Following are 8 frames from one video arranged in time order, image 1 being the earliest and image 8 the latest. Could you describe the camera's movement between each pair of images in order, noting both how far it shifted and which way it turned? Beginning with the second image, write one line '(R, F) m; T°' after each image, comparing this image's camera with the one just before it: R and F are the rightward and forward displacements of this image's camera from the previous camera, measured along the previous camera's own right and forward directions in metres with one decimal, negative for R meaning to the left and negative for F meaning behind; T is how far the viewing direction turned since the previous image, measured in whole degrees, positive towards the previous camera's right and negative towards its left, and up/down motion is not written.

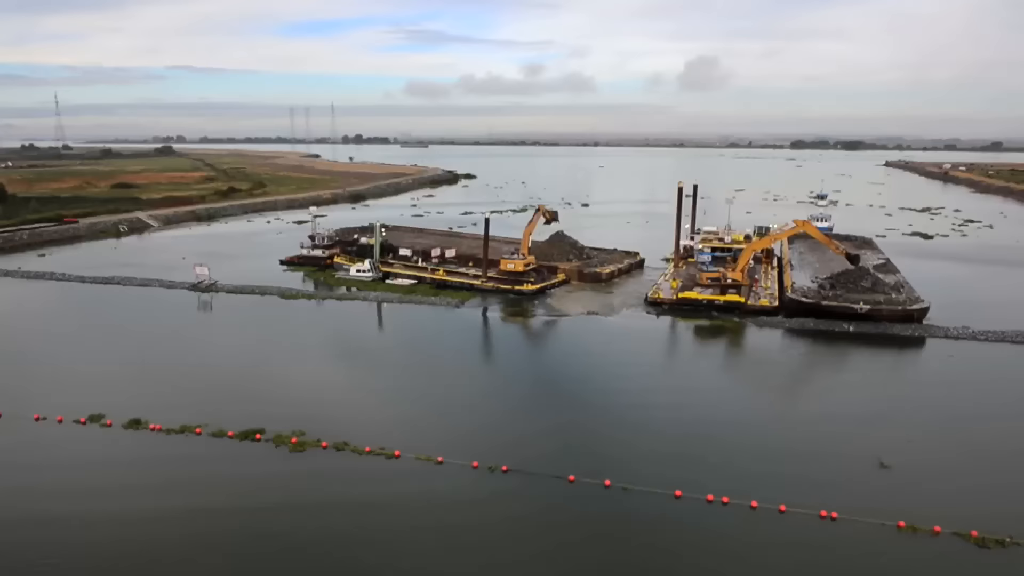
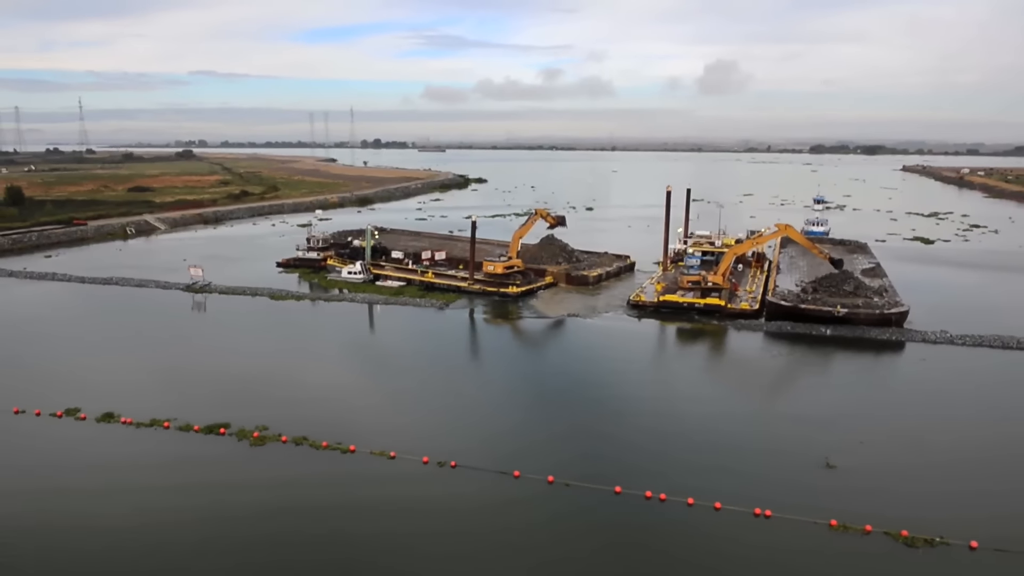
(+0.6, -0.1) m; -1°
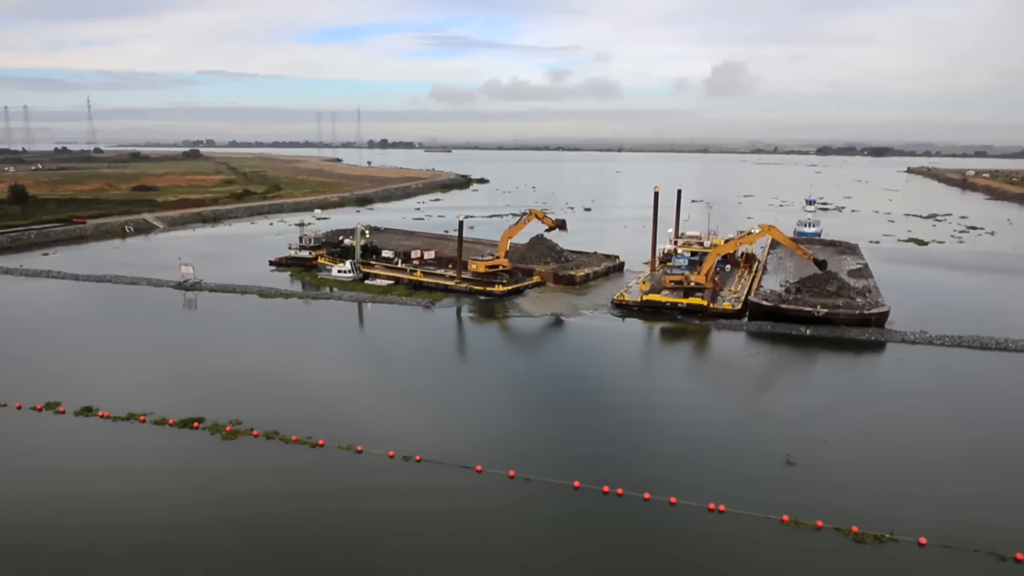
(+0.3, -0.1) m; 0°
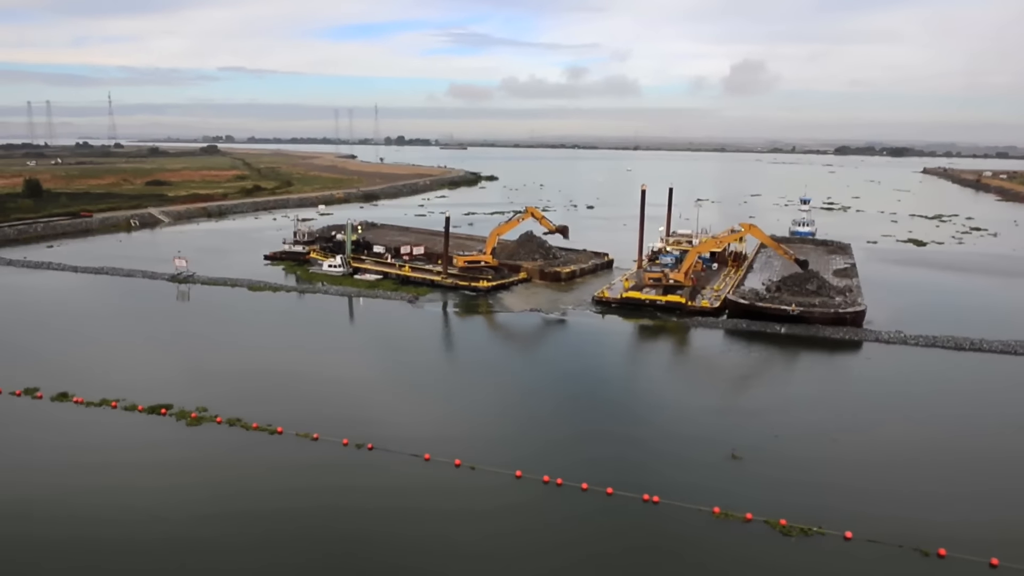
(+0.5, -0.1) m; -1°
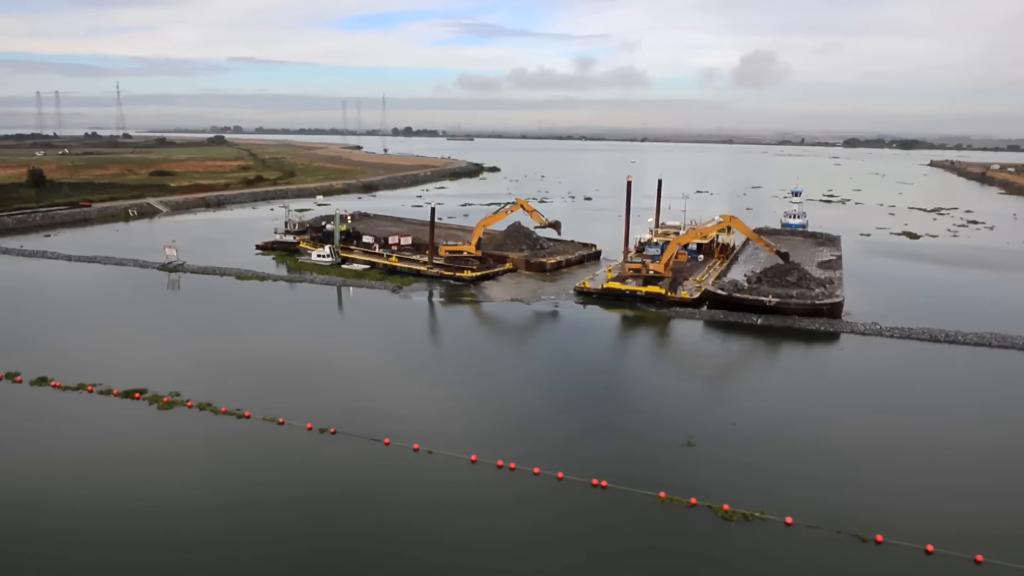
(+0.4, -0.1) m; 0°
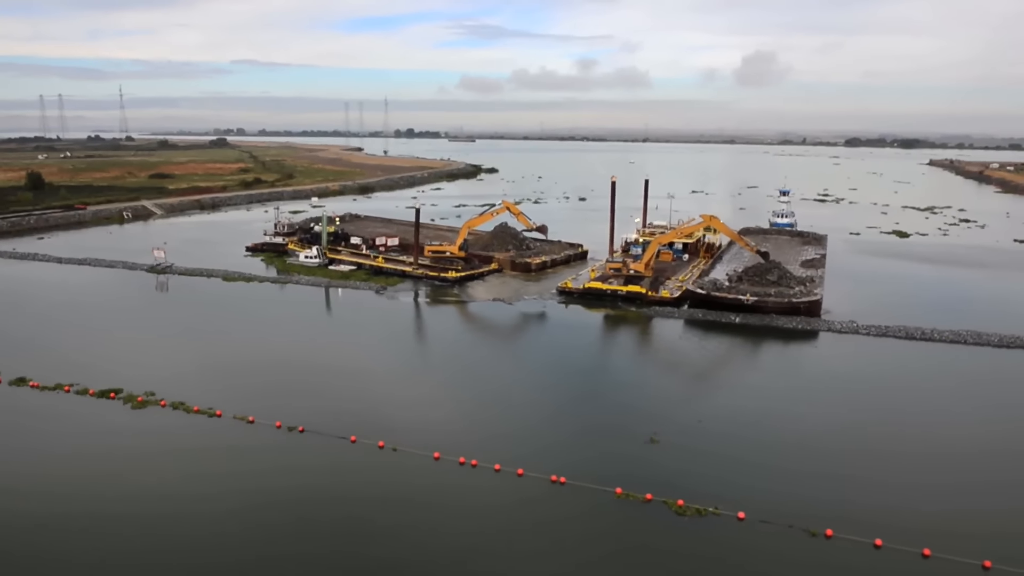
(+0.3, -0.1) m; 0°
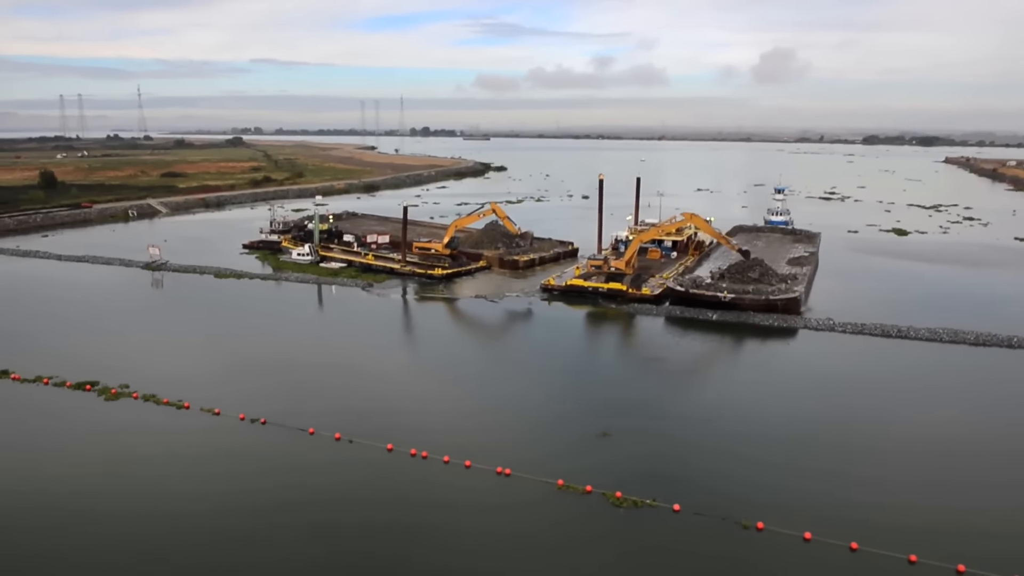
(+0.5, -0.1) m; -1°
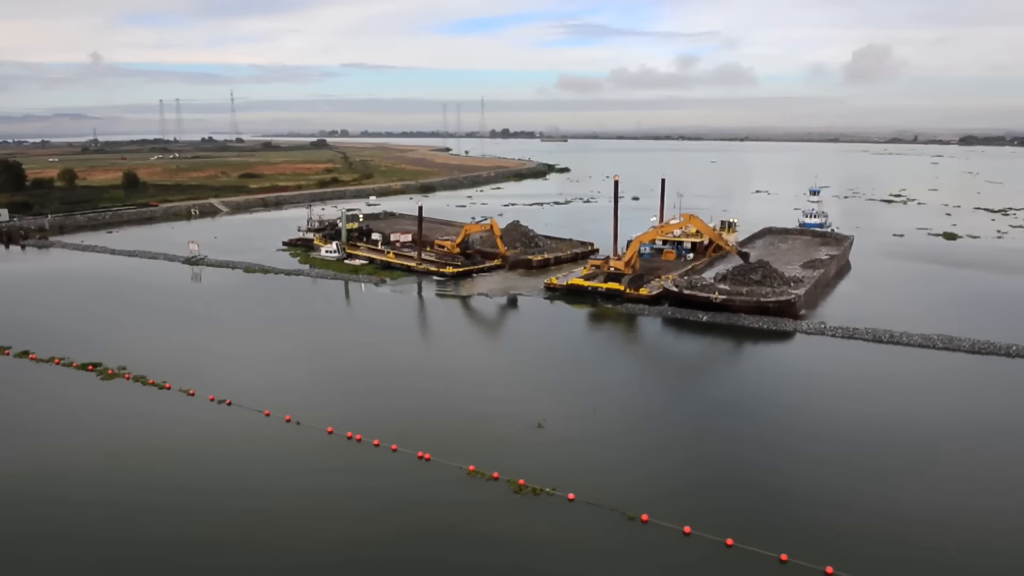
(+1.2, -0.2) m; -6°
